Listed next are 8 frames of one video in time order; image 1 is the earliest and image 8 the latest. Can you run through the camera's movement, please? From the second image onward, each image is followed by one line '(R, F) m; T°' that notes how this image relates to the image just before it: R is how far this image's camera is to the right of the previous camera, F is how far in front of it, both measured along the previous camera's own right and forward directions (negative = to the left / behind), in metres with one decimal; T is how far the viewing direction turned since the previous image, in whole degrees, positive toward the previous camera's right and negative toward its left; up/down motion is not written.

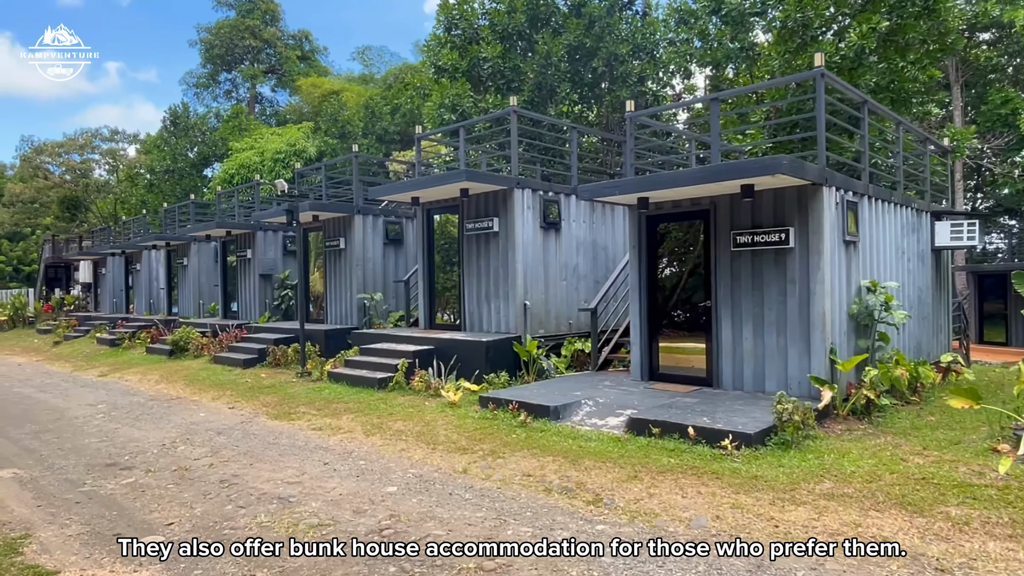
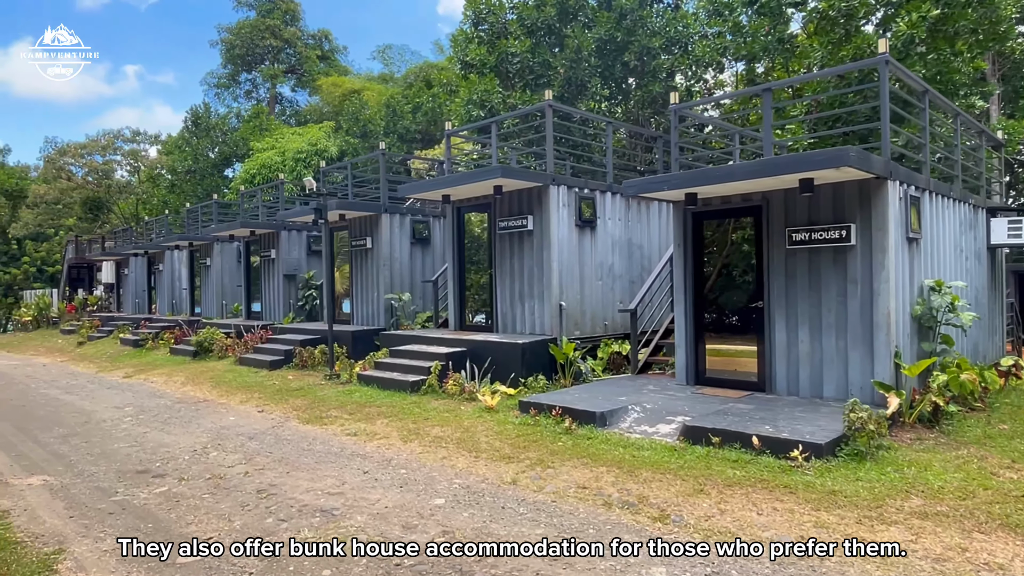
(-0.3, +0.3) m; -1°
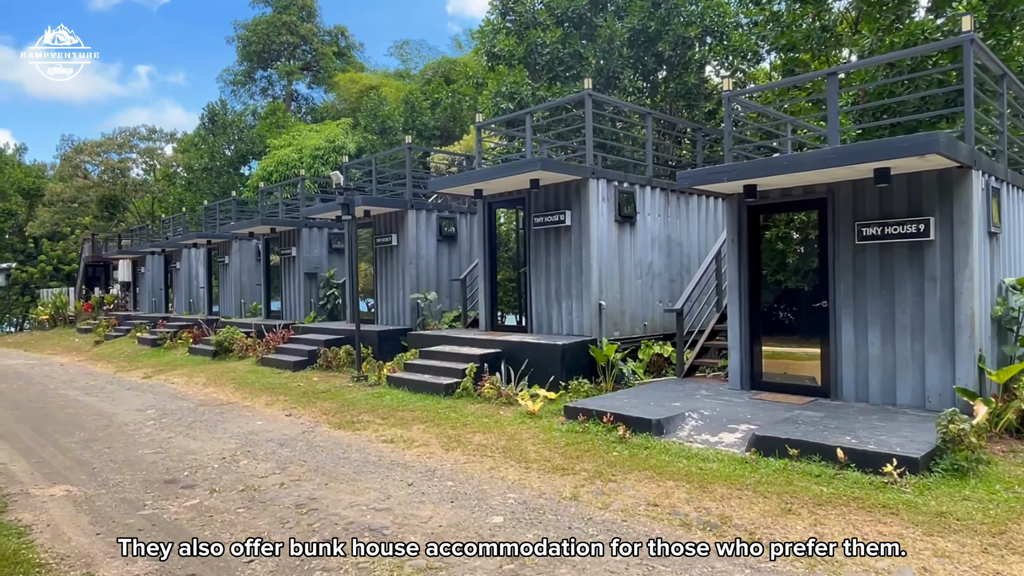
(-0.4, +0.4) m; -1°
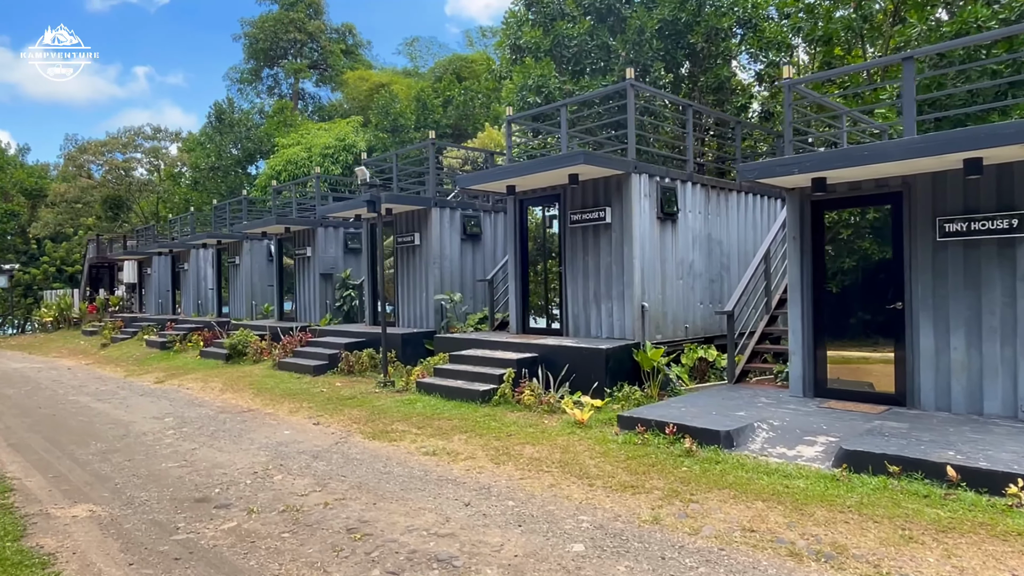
(-0.5, +0.5) m; 0°
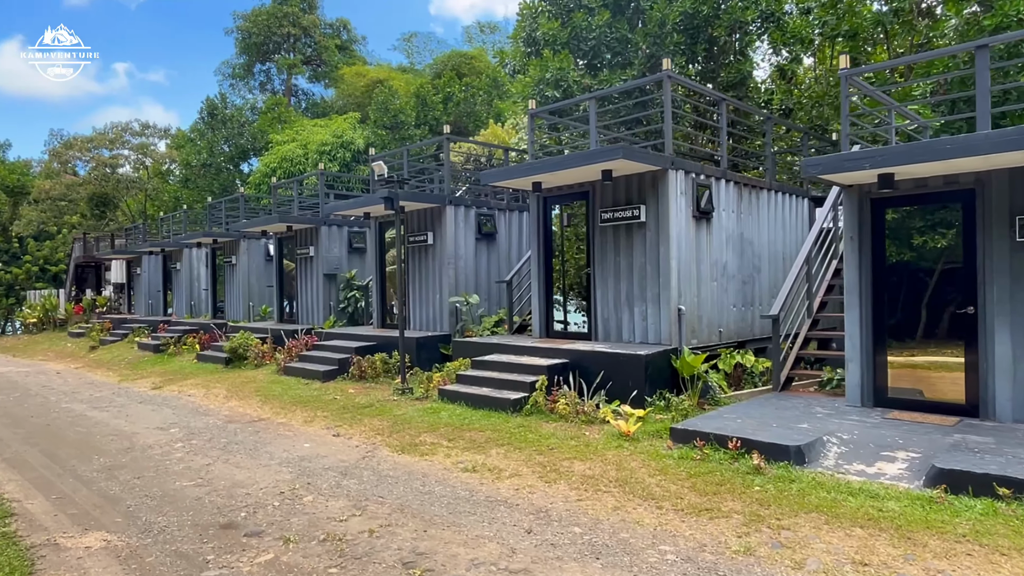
(-0.5, +0.5) m; +1°
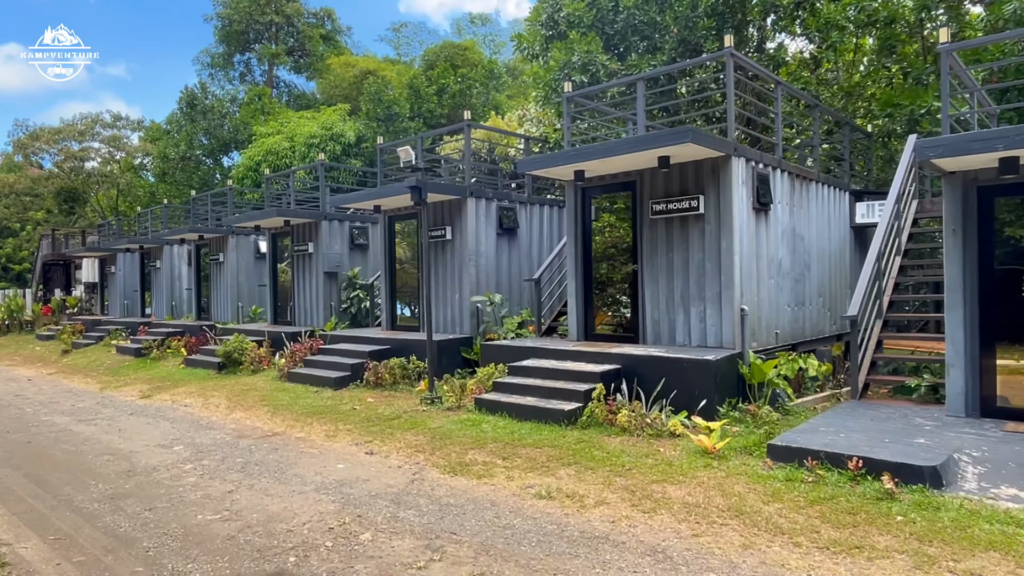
(-0.8, +0.8) m; +2°
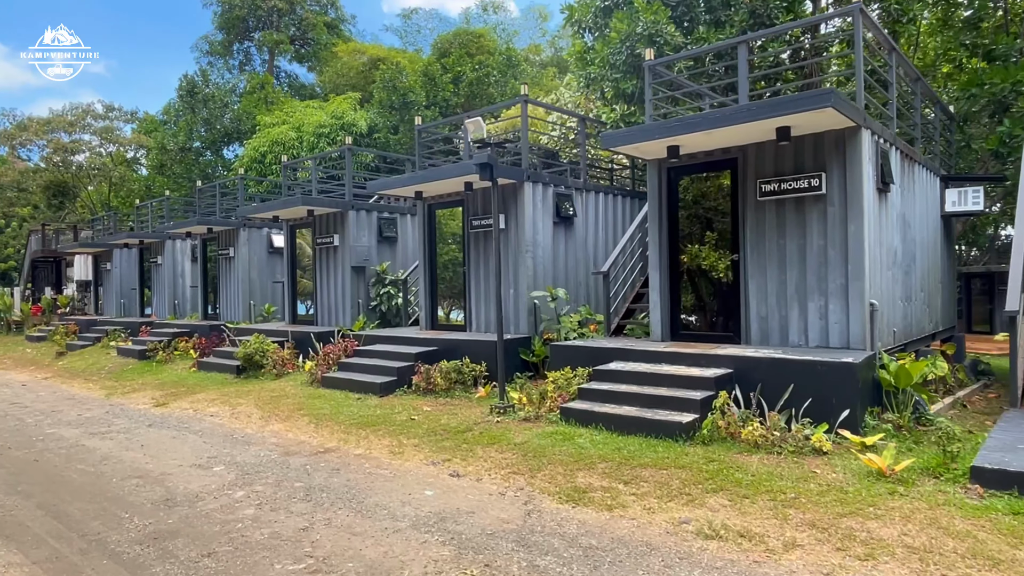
(-1.0, +1.0) m; +1°
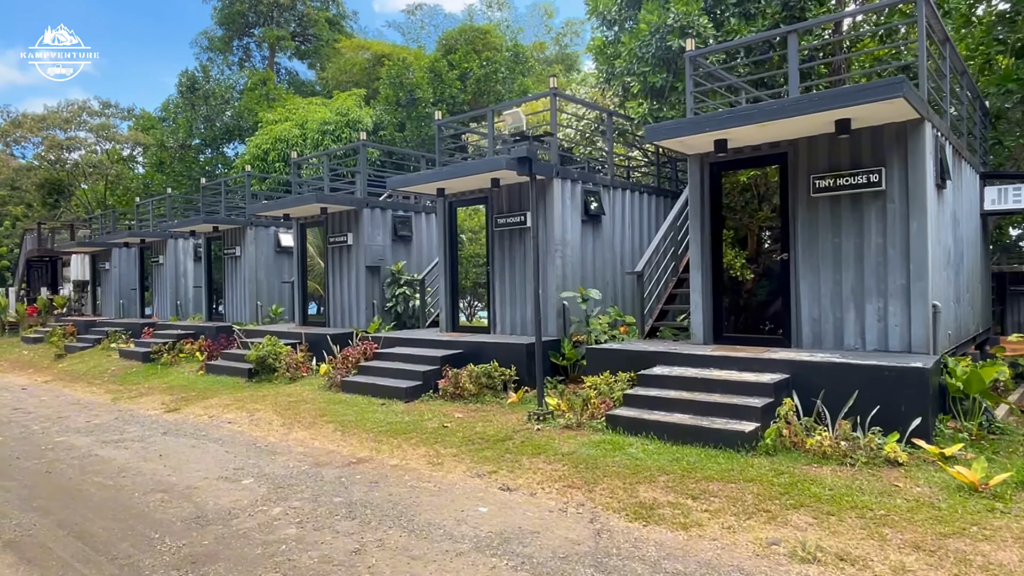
(-0.5, +0.4) m; +1°
